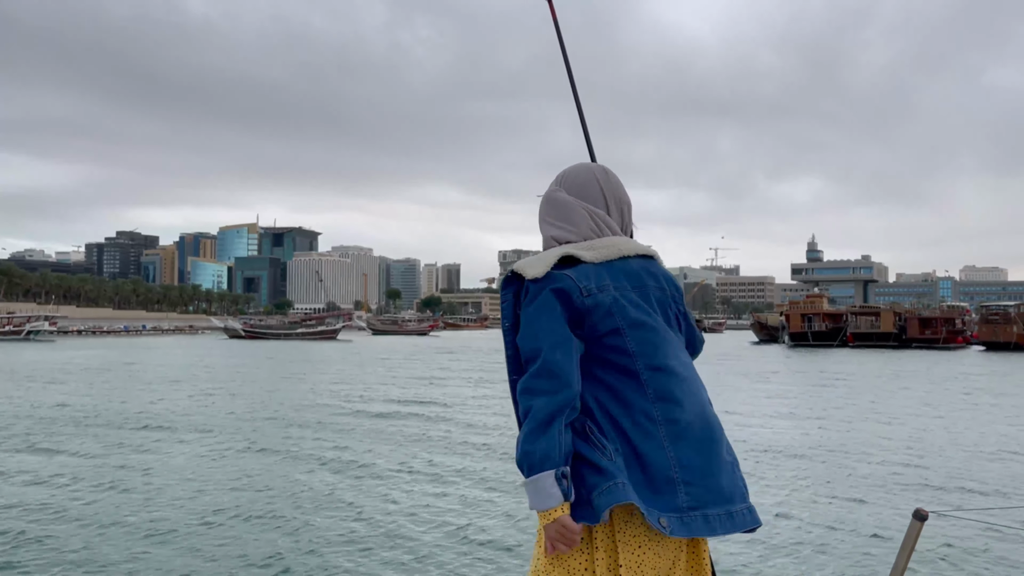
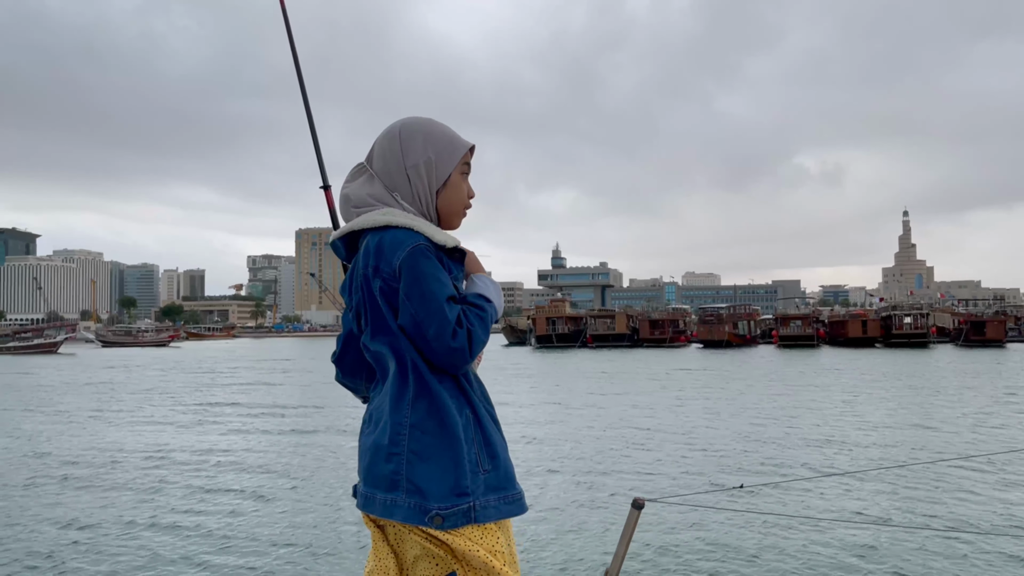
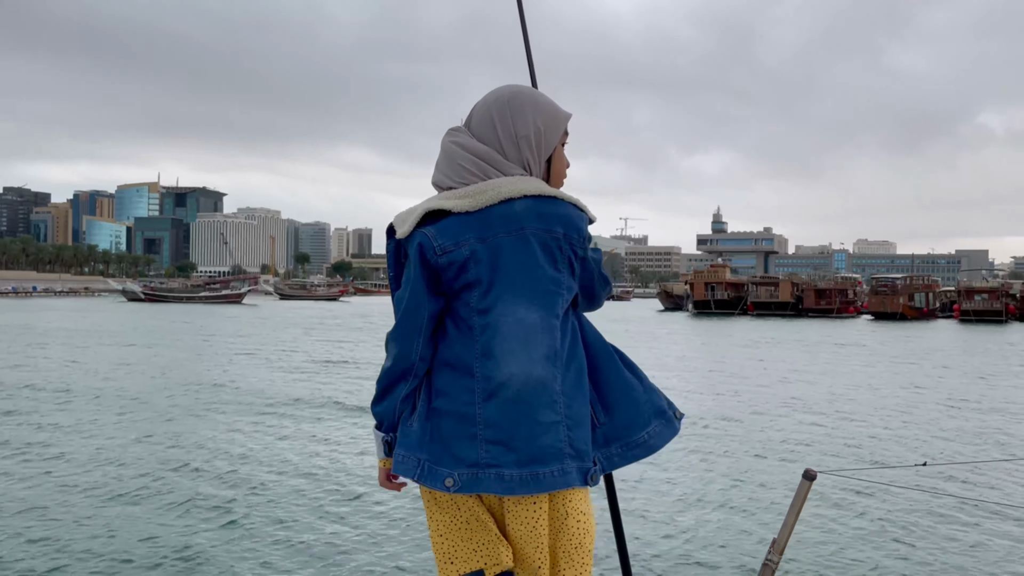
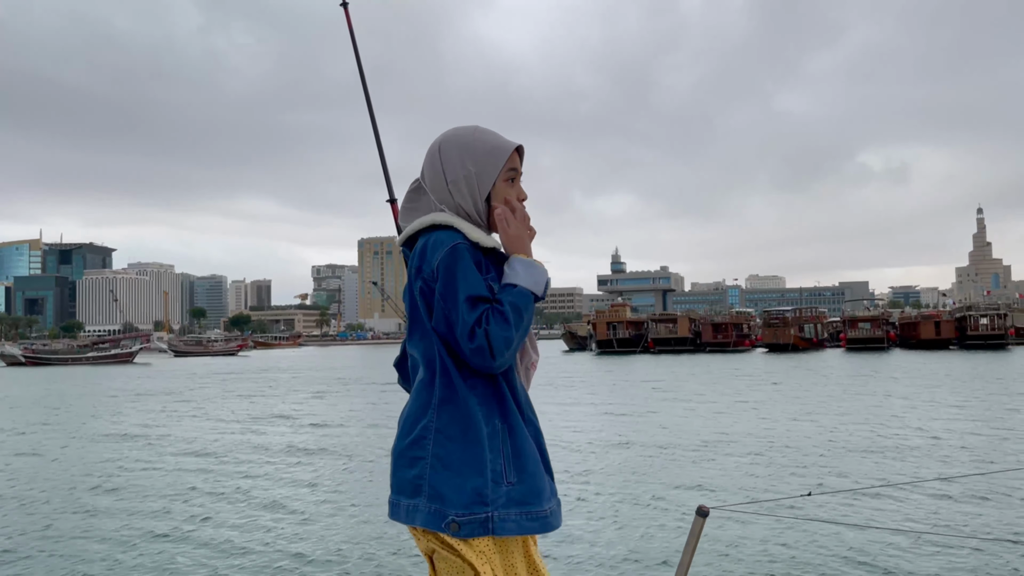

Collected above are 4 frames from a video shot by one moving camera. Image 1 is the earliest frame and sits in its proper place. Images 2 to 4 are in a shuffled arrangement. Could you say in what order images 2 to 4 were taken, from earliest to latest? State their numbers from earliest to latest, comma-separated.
3, 4, 2
